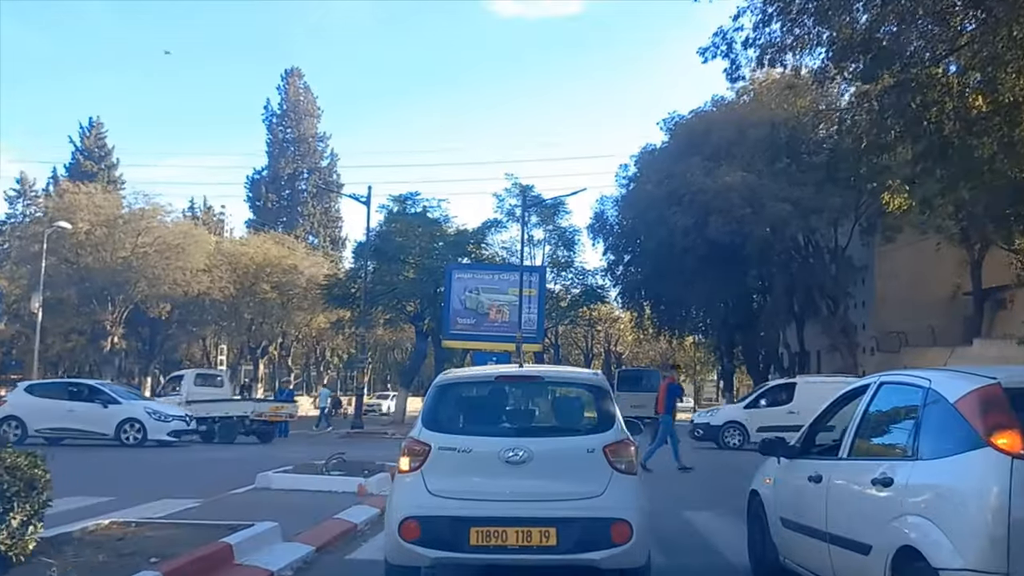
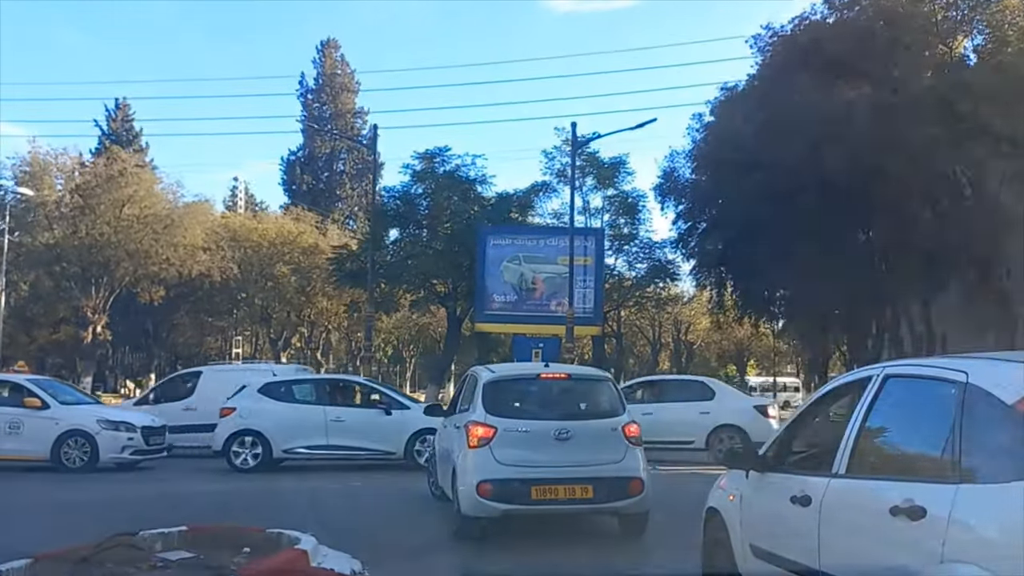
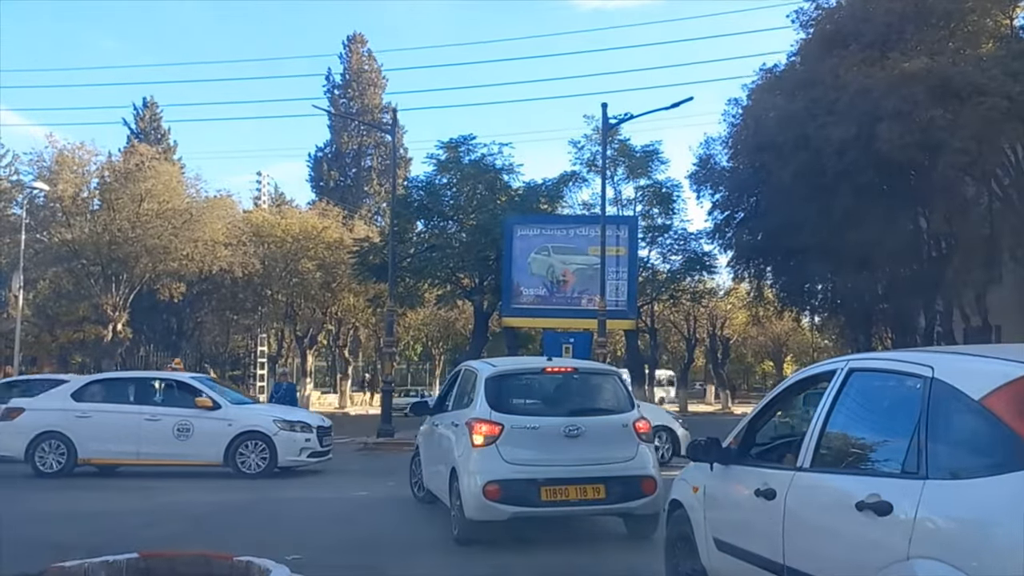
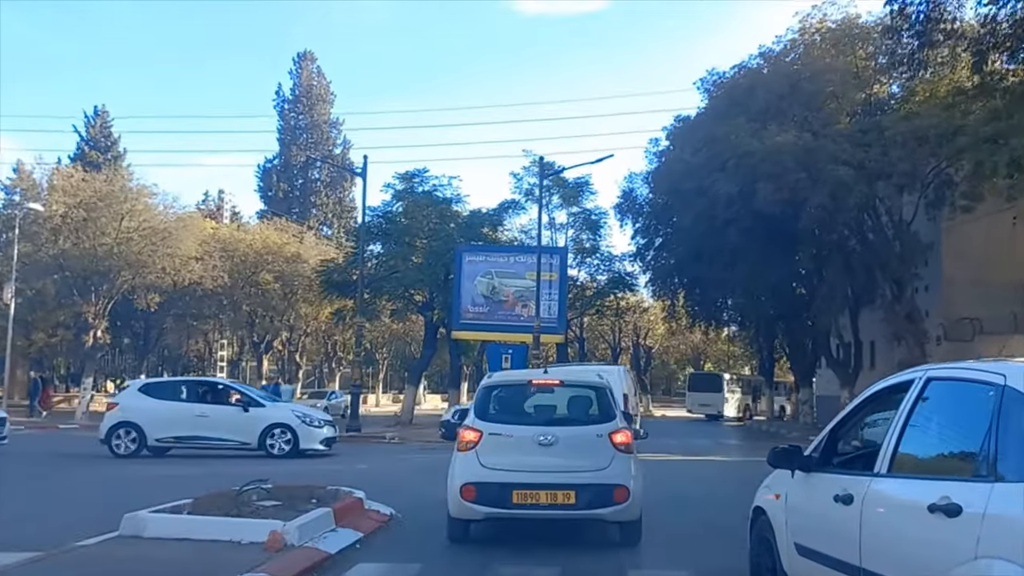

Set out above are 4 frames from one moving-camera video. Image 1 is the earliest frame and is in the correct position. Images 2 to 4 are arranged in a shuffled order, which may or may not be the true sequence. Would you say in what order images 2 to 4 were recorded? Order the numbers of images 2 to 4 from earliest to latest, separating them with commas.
4, 2, 3
